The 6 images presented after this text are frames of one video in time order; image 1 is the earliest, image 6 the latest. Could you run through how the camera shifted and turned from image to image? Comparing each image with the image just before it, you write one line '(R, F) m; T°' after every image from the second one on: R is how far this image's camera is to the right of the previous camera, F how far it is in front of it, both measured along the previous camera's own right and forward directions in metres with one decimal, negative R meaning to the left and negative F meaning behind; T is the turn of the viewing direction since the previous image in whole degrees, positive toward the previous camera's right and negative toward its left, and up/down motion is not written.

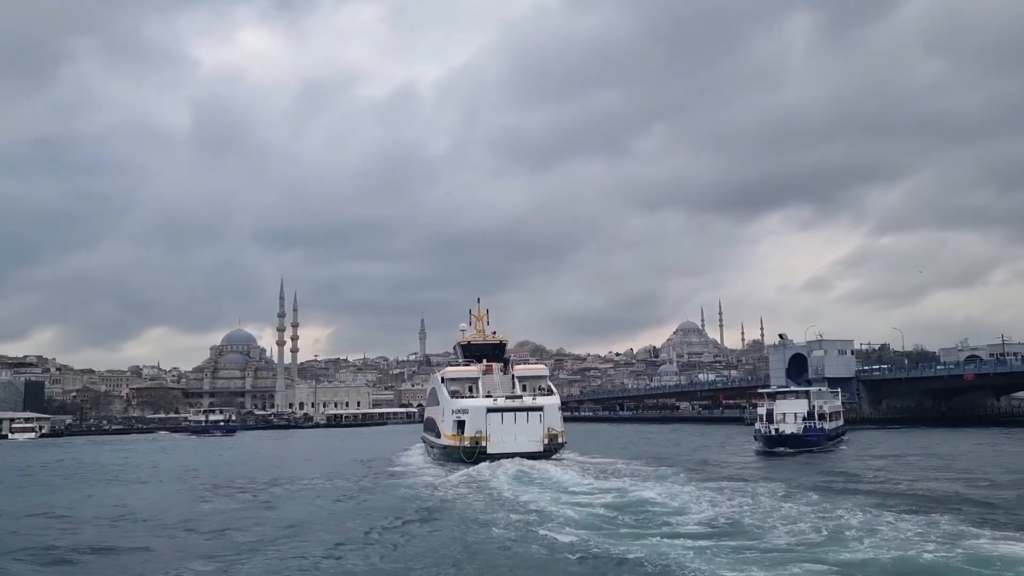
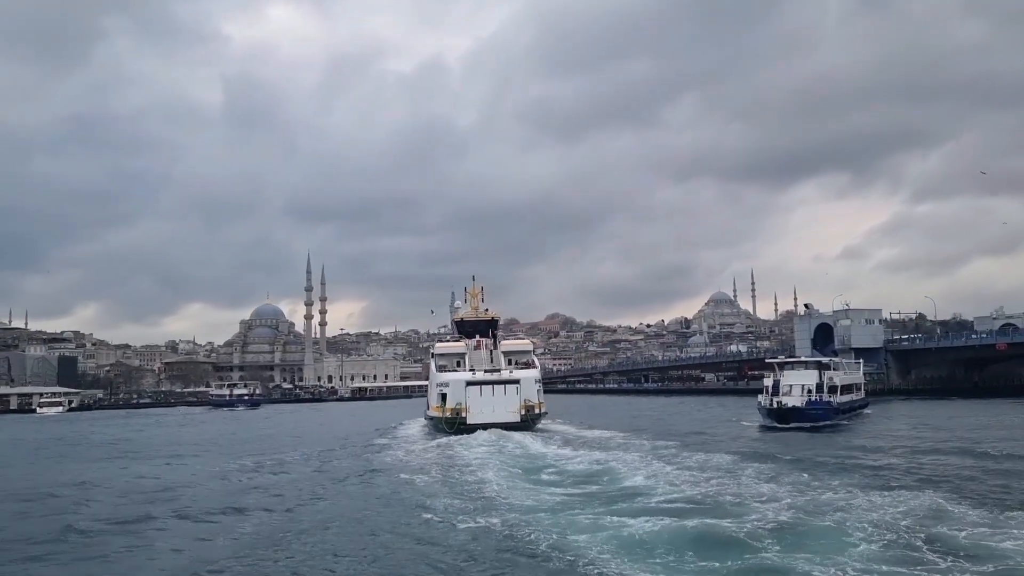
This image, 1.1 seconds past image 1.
(+0.9, +1.0) m; -2°
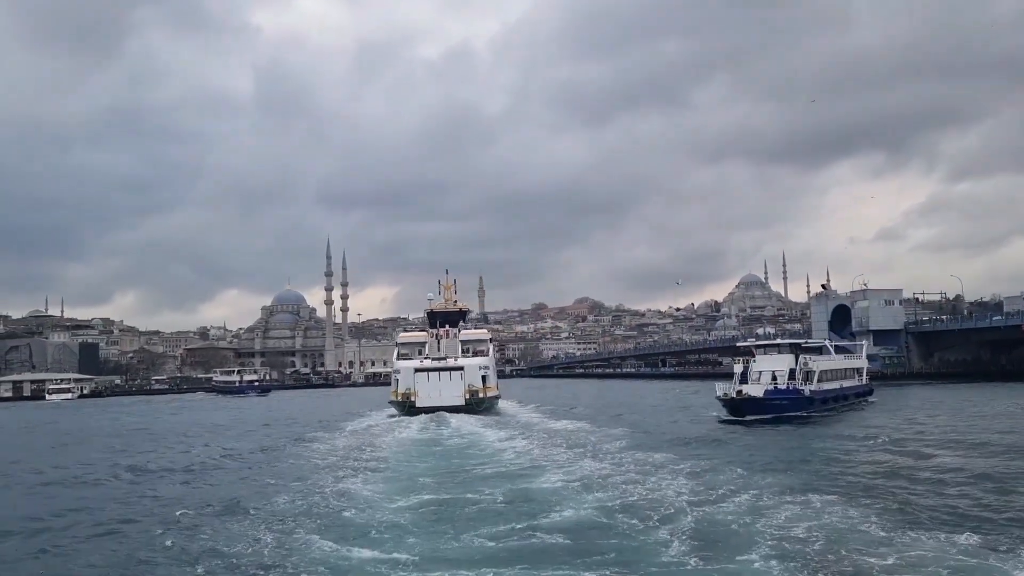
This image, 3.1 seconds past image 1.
(+1.7, +1.8) m; -2°
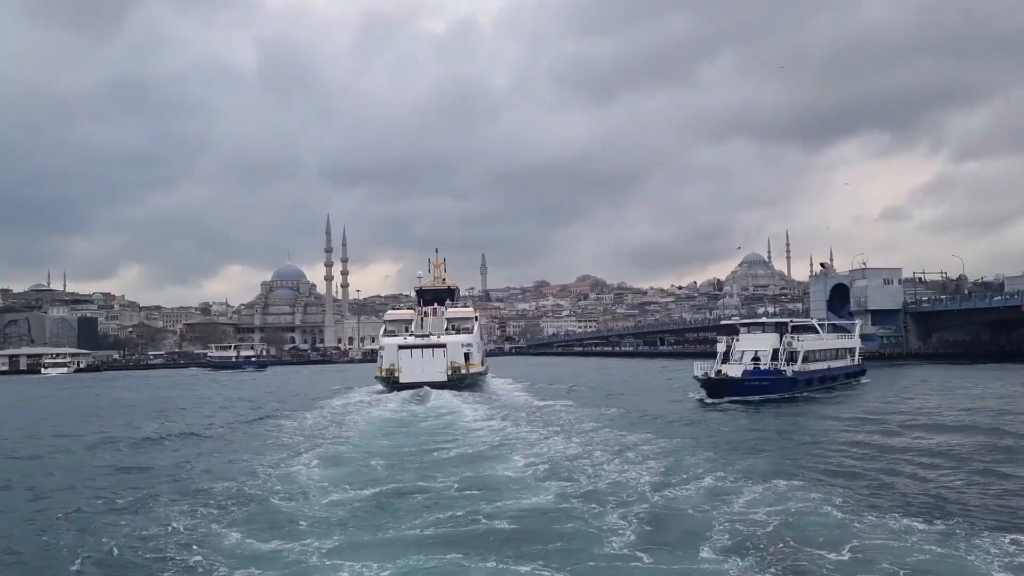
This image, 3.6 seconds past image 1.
(+0.5, +0.5) m; 0°
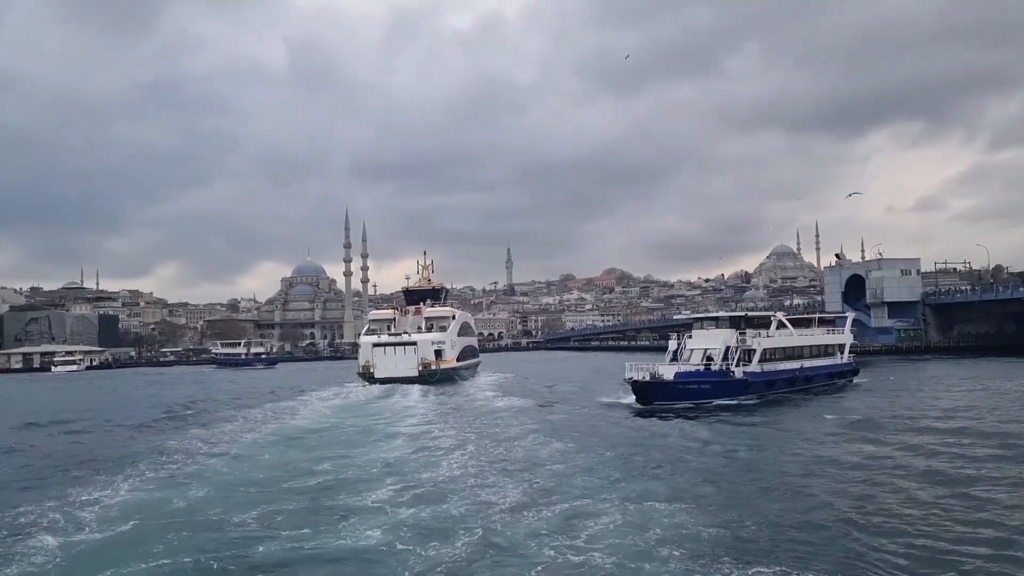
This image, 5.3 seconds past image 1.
(+1.5, +1.4) m; -2°
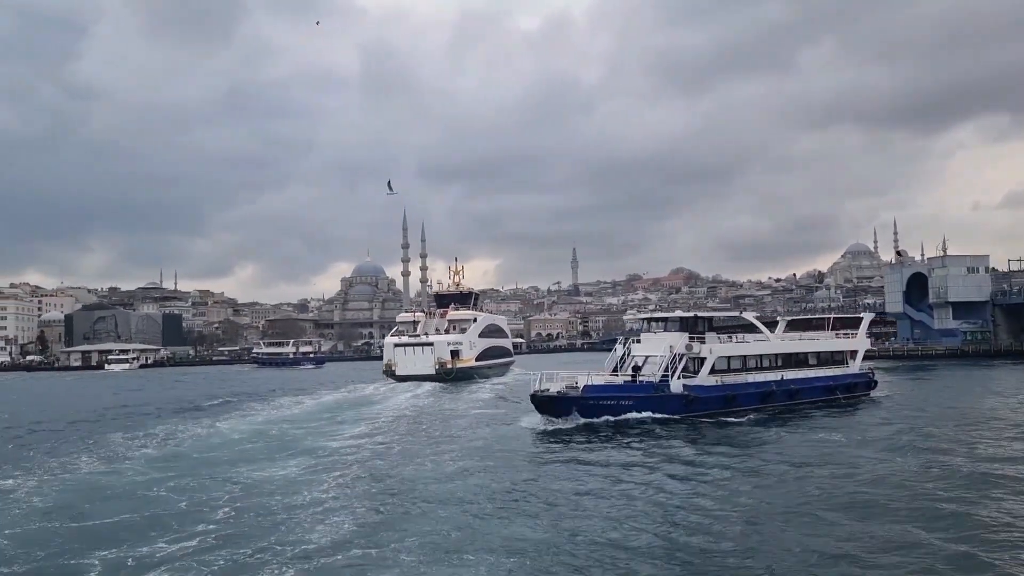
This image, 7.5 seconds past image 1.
(+1.9, +1.8) m; -5°
